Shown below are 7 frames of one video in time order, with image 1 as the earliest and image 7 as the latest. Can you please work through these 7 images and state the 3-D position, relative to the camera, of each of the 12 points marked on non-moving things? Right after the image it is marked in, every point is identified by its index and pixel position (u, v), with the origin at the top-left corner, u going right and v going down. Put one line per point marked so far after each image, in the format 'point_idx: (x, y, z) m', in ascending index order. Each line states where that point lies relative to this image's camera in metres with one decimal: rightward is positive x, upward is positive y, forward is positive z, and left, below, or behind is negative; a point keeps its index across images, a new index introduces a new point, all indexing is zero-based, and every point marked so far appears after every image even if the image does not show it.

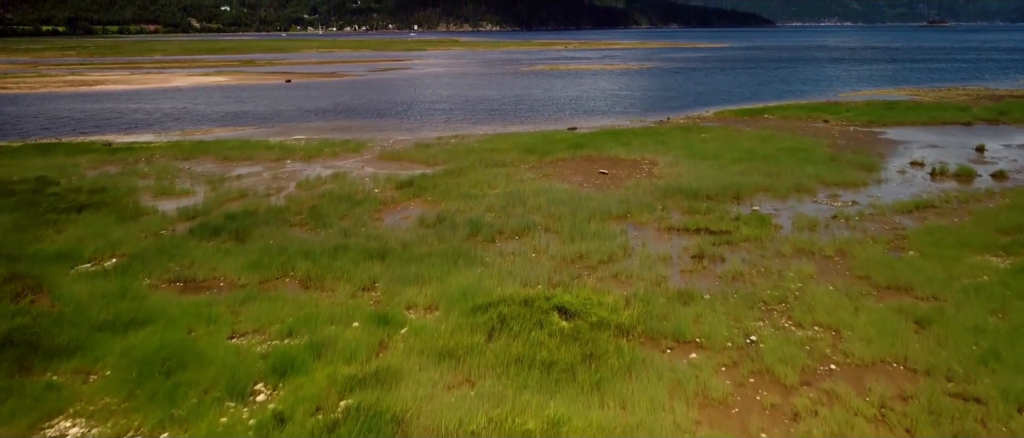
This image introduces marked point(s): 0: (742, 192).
0: (+5.5, +0.6, +15.5) m
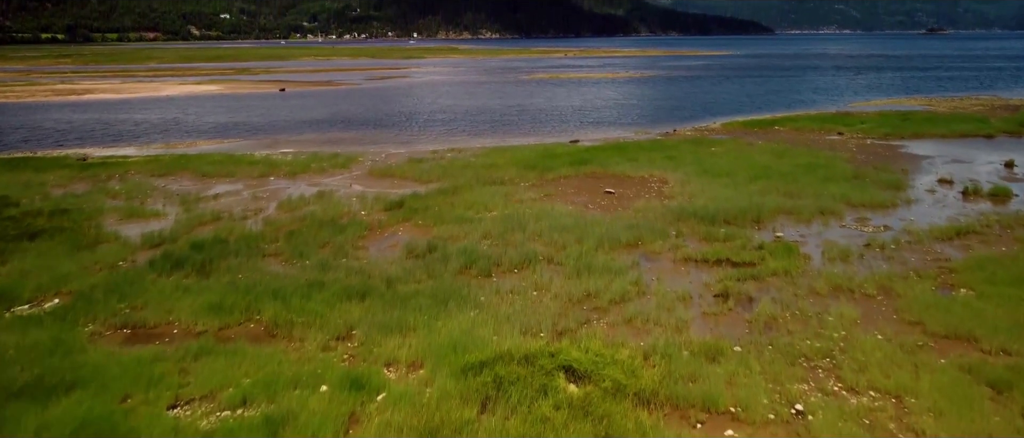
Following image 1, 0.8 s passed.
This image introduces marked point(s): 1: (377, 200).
0: (+5.5, +0.1, +14.1) m
1: (-3.3, +0.5, +16.1) m
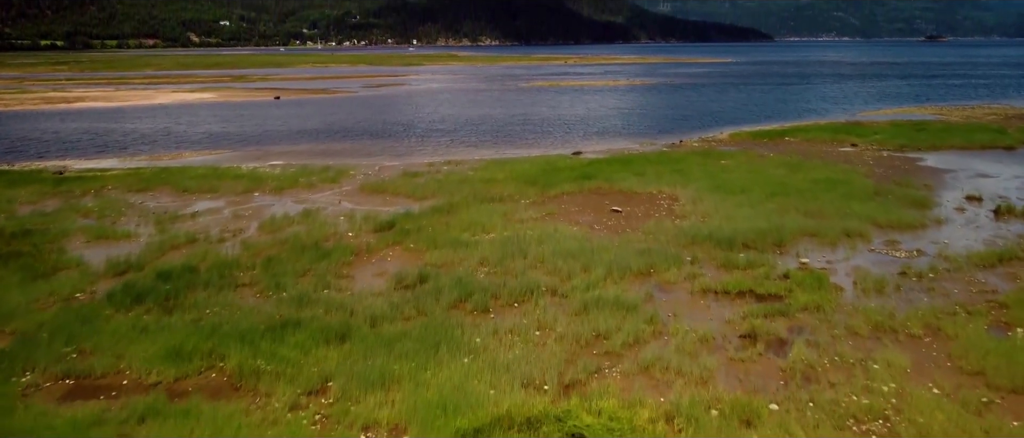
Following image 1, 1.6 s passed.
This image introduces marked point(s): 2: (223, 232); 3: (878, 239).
0: (+5.5, -0.4, +13.0) m
1: (-3.4, 0.0, +15.0) m
2: (-6.4, -0.3, +14.3) m
3: (+7.5, -0.4, +13.3) m
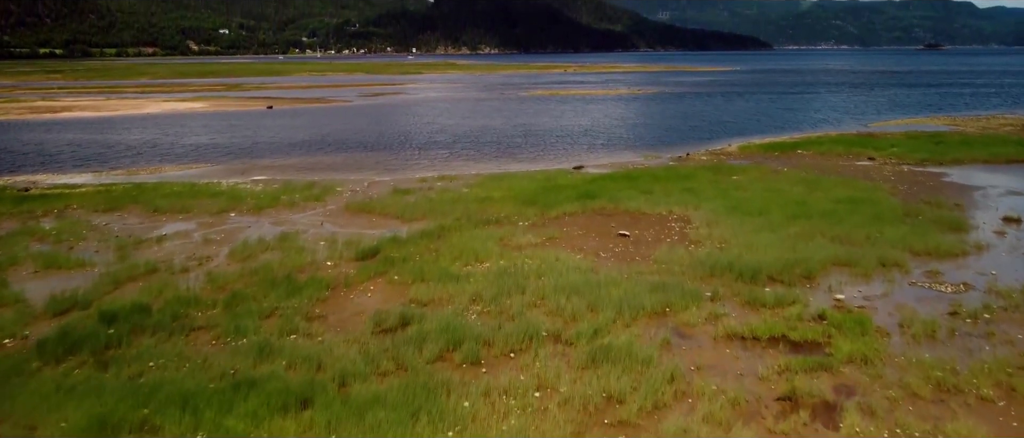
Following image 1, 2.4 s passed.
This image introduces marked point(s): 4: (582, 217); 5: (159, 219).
0: (+5.4, -0.9, +11.6) m
1: (-3.4, -0.6, +13.6) m
2: (-6.4, -0.8, +12.9) m
3: (+7.4, -0.9, +11.9) m
4: (+1.7, 0.0, +15.5) m
5: (-8.9, 0.0, +16.3) m
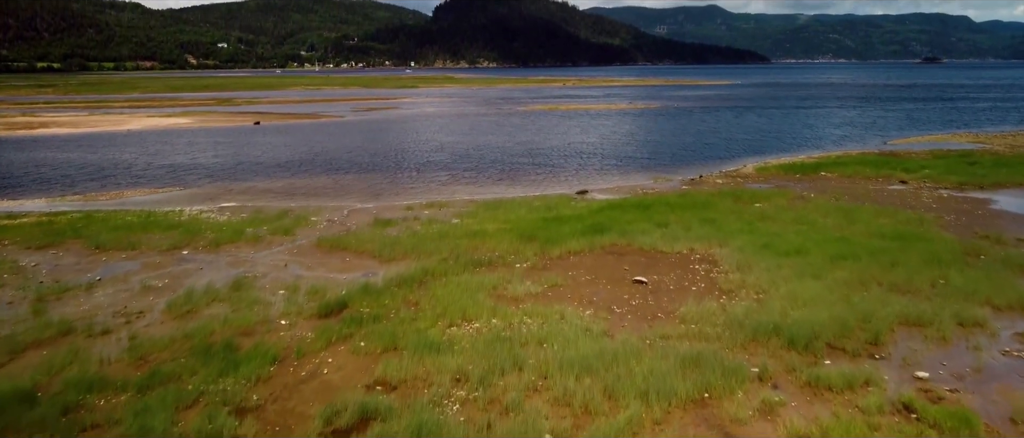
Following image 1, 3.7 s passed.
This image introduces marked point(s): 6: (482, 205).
0: (+5.3, -1.6, +9.4) m
1: (-3.5, -1.4, +11.4) m
2: (-6.5, -1.6, +10.6) m
3: (+7.3, -1.7, +9.7) m
4: (+1.6, -0.8, +13.3) m
5: (-9.0, -0.8, +14.1) m
6: (-0.9, +0.4, +18.6) m
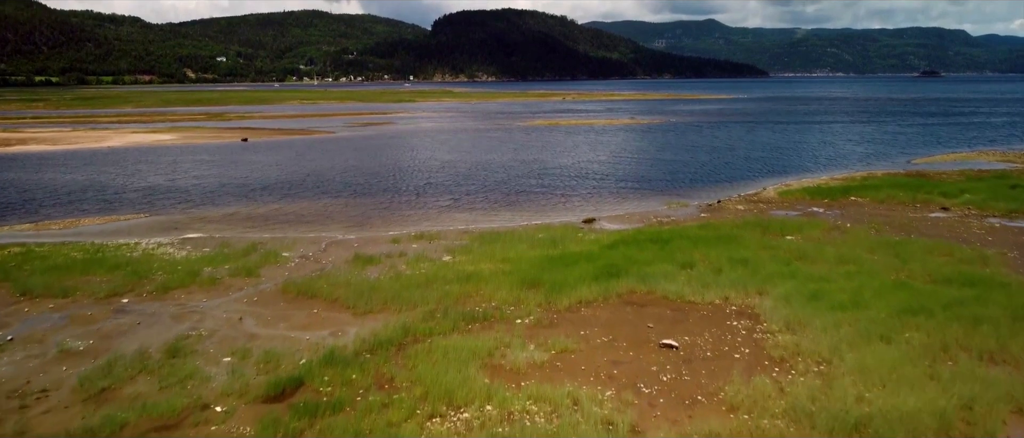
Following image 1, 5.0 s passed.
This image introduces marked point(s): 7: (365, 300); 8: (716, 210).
0: (+5.3, -2.3, +7.2) m
1: (-3.5, -2.1, +9.1) m
2: (-6.5, -2.3, +8.4) m
3: (+7.3, -2.4, +7.4) m
4: (+1.6, -1.5, +11.1) m
5: (-9.0, -1.6, +11.9) m
6: (-0.9, -0.5, +16.5) m
7: (-2.7, -1.5, +11.8) m
8: (+6.3, +0.3, +19.8) m
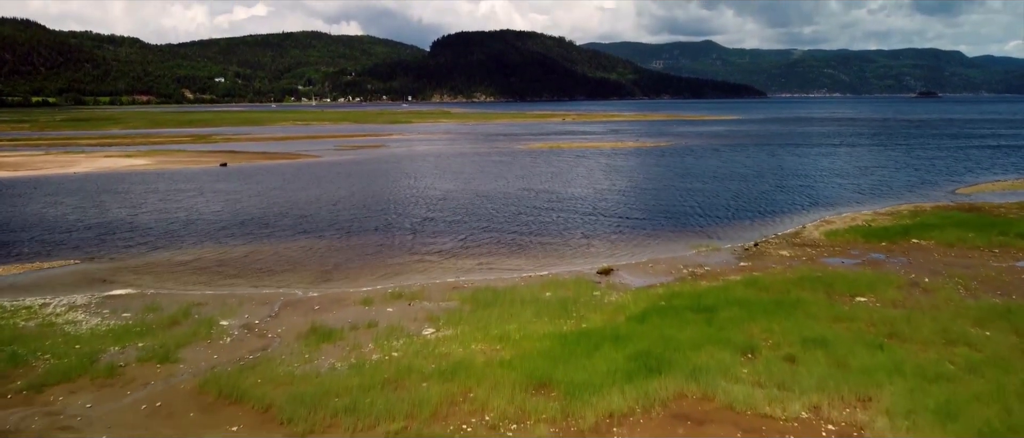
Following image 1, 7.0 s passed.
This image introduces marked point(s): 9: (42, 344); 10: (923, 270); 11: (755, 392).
0: (+5.4, -3.2, +3.8) m
1: (-3.5, -3.0, +5.7) m
2: (-6.5, -3.2, +5.0) m
3: (+7.4, -3.2, +4.1) m
4: (+1.6, -2.5, +7.7) m
5: (-8.9, -2.6, +8.5) m
6: (-0.9, -1.6, +13.1) m
7: (-2.7, -2.5, +8.4) m
8: (+6.3, -1.0, +16.4) m
9: (-7.9, -2.1, +11.1) m
10: (+9.7, -1.2, +15.3) m
11: (+3.2, -2.3, +8.6) m
